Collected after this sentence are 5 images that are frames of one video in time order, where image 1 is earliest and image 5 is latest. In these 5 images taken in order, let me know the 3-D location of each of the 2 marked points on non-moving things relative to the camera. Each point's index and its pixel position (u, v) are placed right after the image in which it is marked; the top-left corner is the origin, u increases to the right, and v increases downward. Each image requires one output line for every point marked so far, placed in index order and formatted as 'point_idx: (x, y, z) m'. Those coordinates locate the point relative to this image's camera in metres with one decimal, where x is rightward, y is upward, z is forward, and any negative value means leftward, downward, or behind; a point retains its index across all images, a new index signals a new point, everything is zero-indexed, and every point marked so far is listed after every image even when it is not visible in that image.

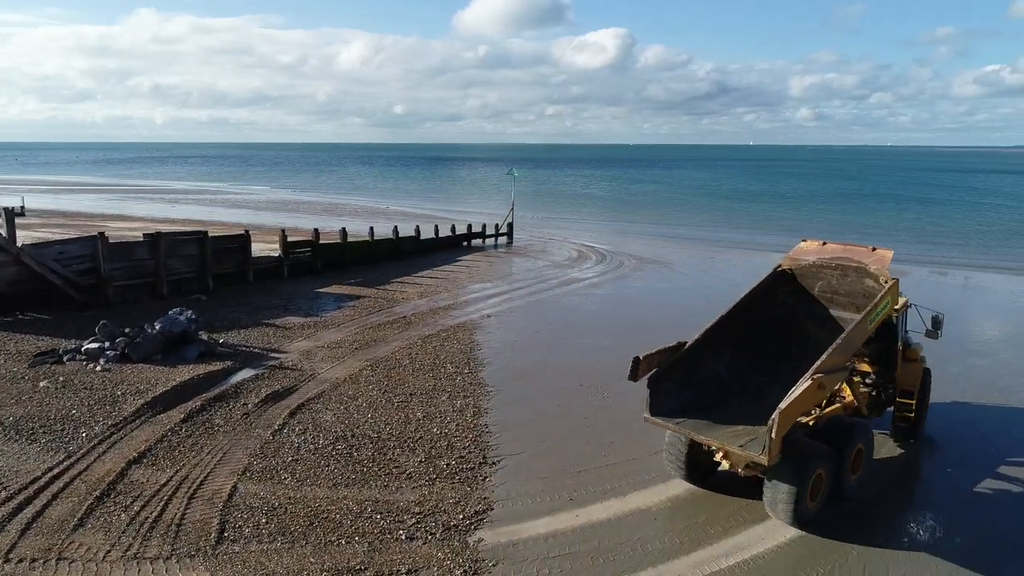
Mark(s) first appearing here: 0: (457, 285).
0: (-1.5, +0.1, +18.9) m
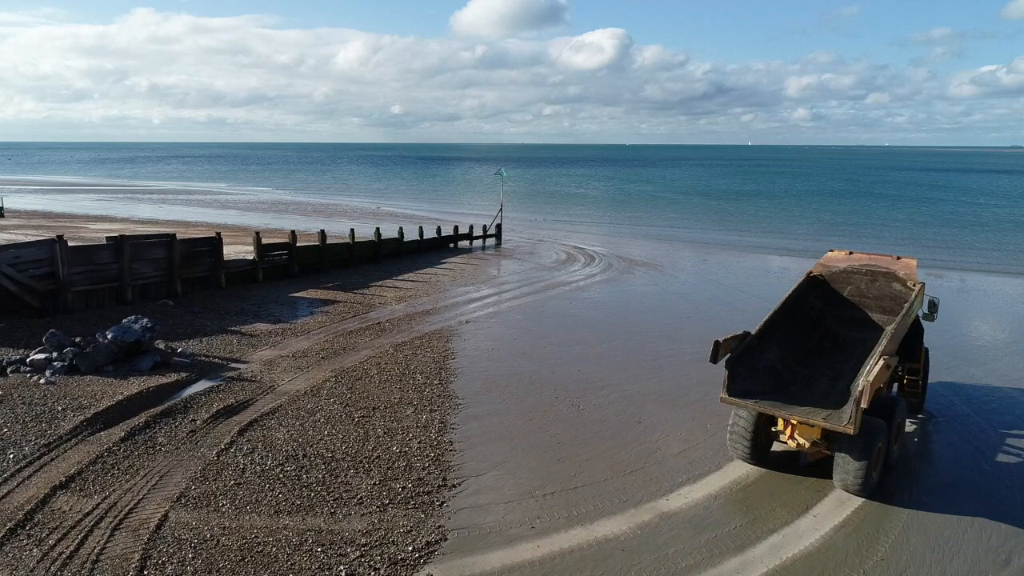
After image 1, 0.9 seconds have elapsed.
0: (-1.9, 0.0, +18.4) m
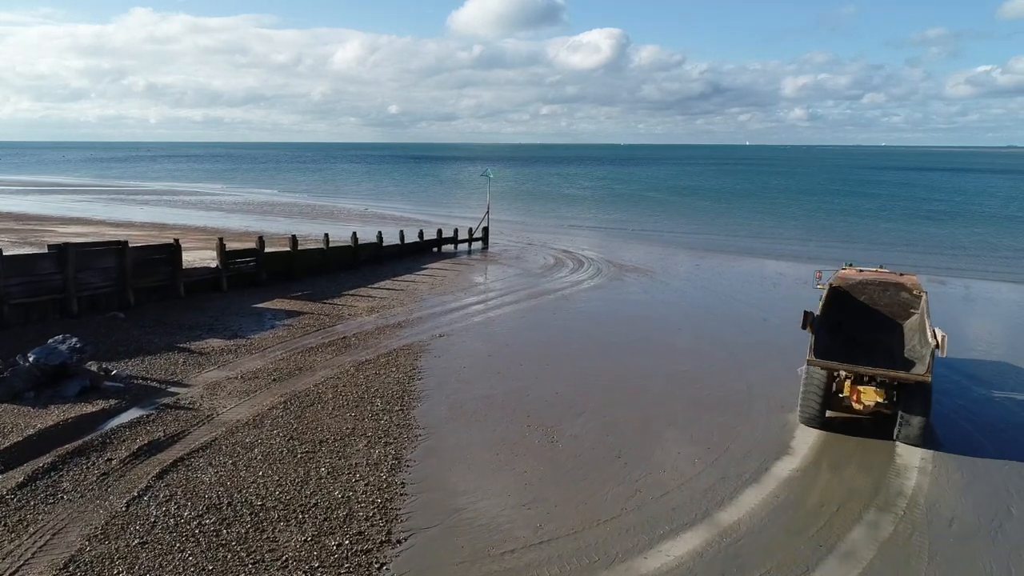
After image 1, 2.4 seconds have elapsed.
0: (-2.4, -0.2, +17.4) m
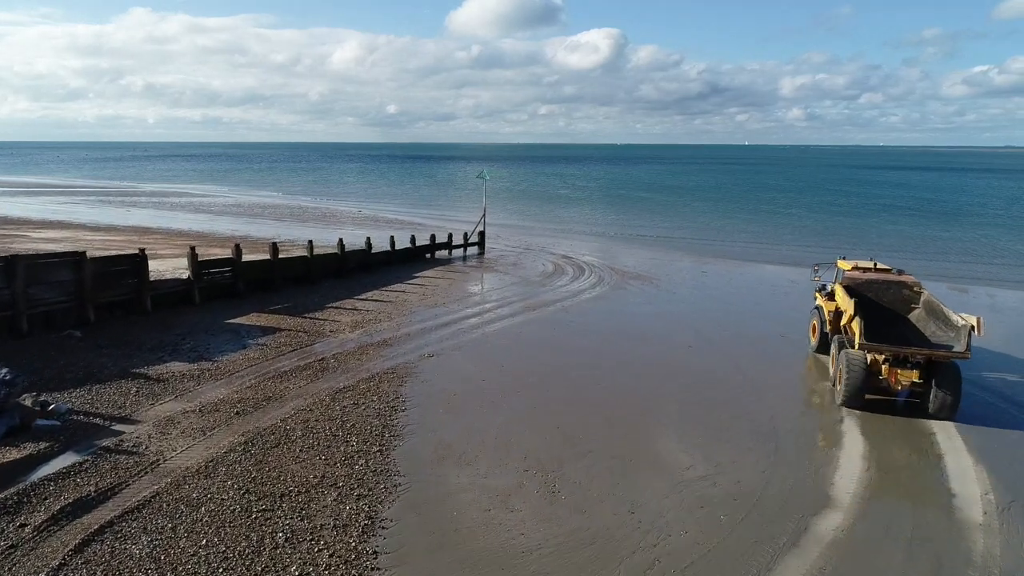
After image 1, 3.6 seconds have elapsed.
0: (-2.5, -0.5, +16.1) m
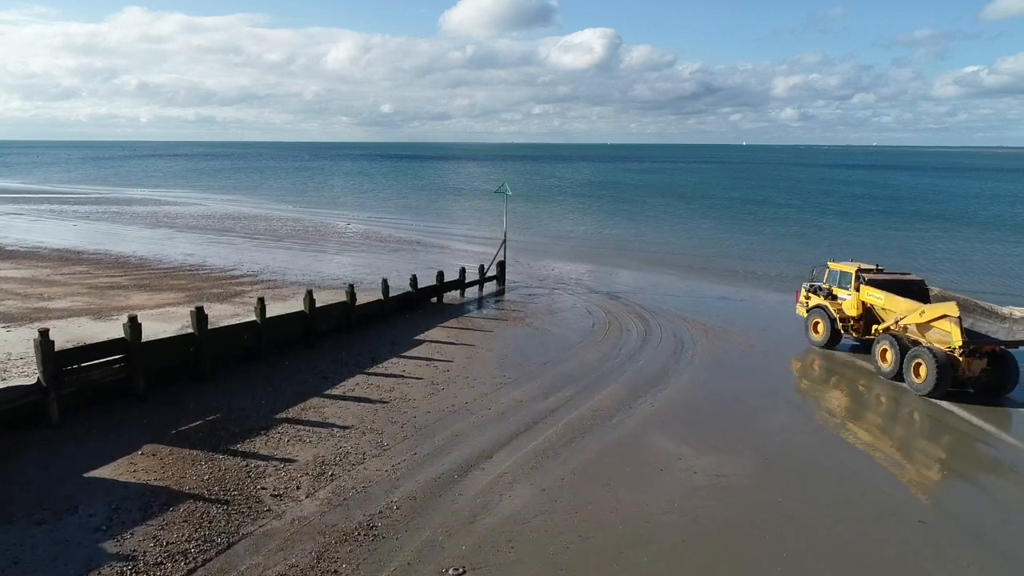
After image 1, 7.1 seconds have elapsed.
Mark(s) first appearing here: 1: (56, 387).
0: (-1.5, -1.9, +10.0) m
1: (-5.9, -1.2, +8.9) m
